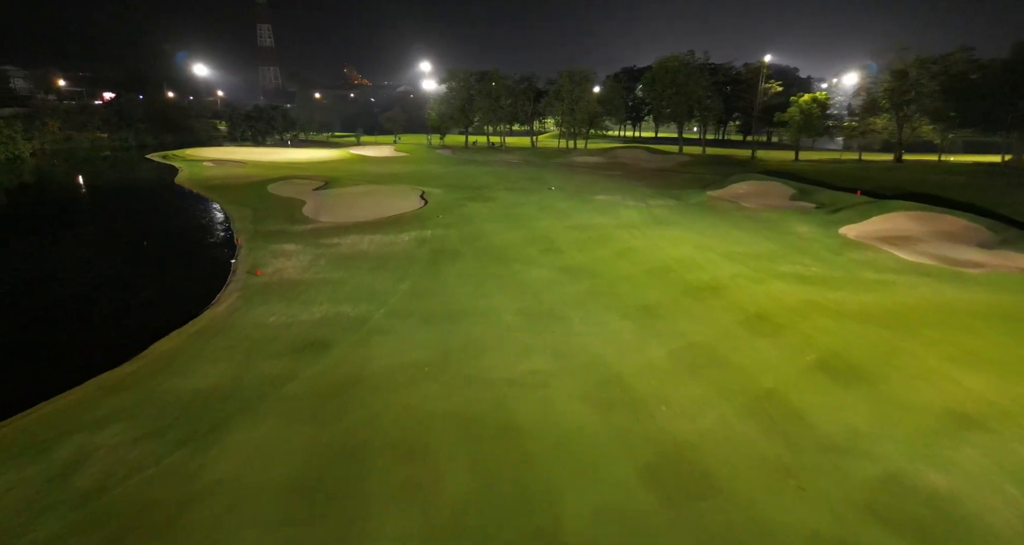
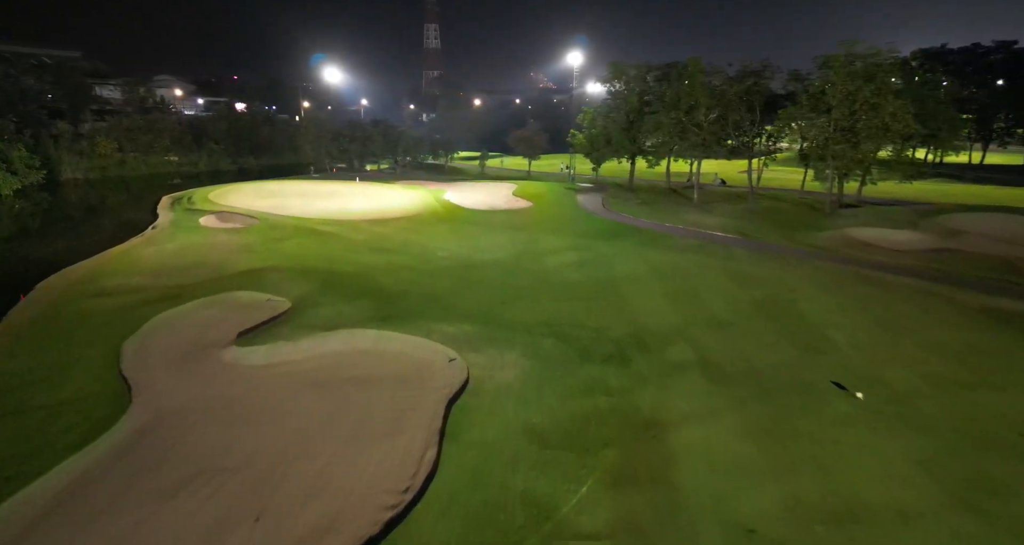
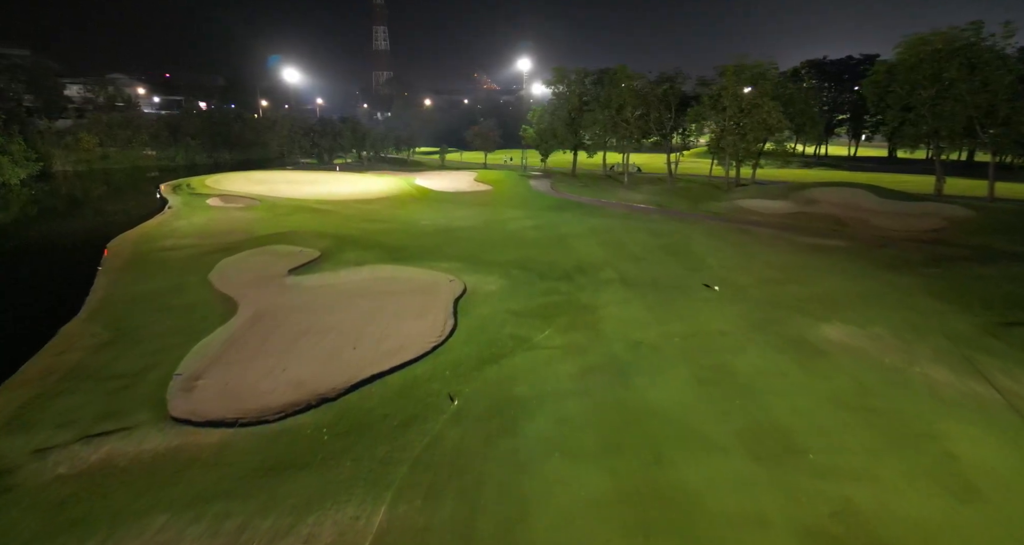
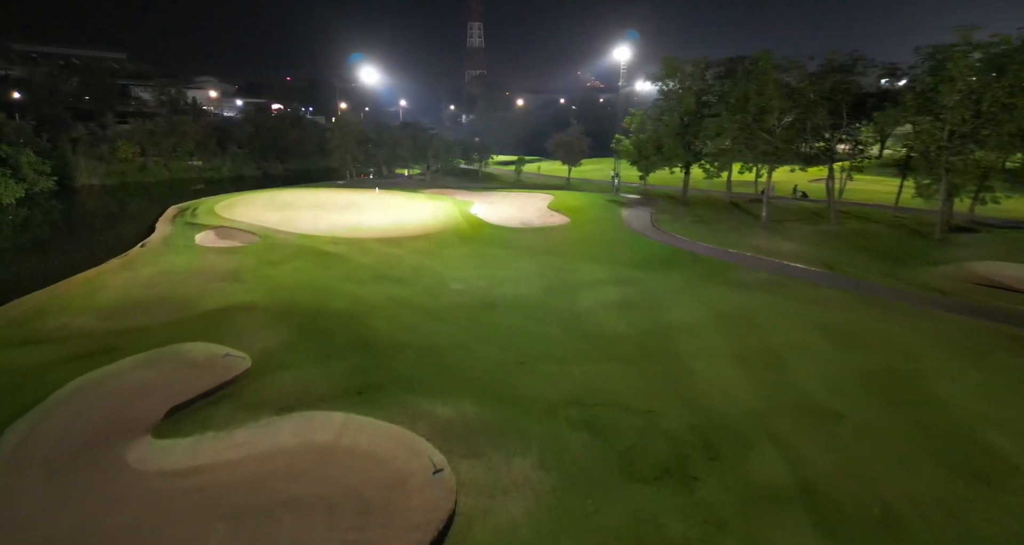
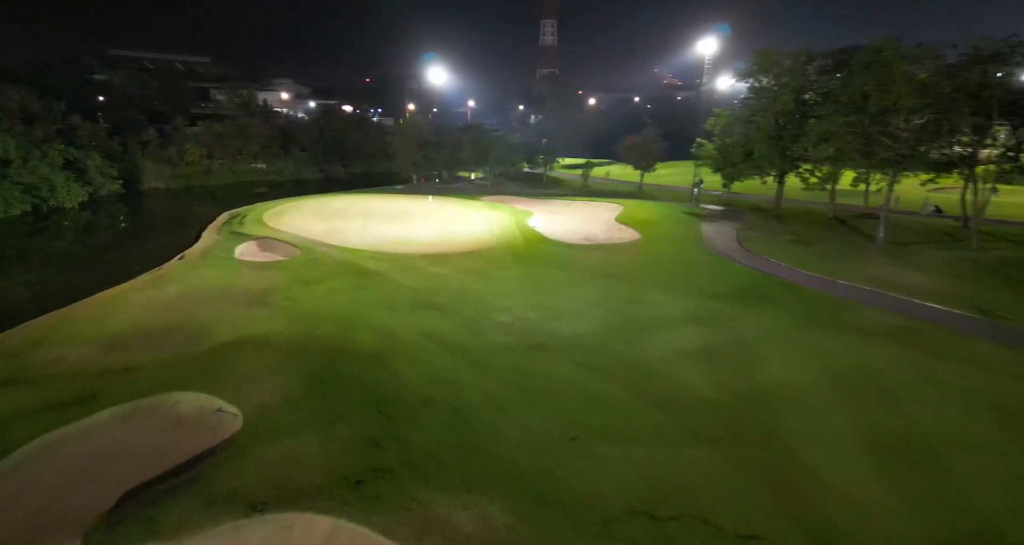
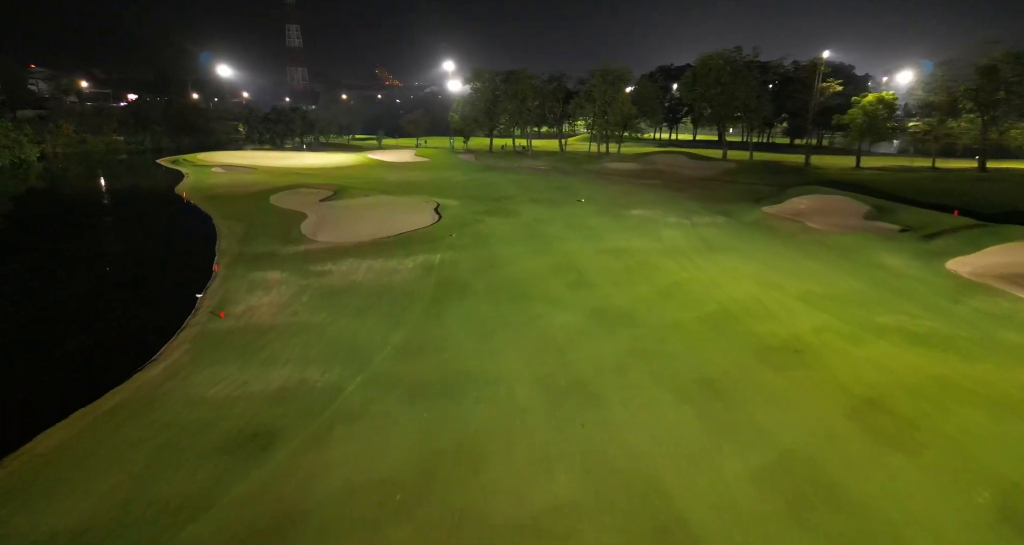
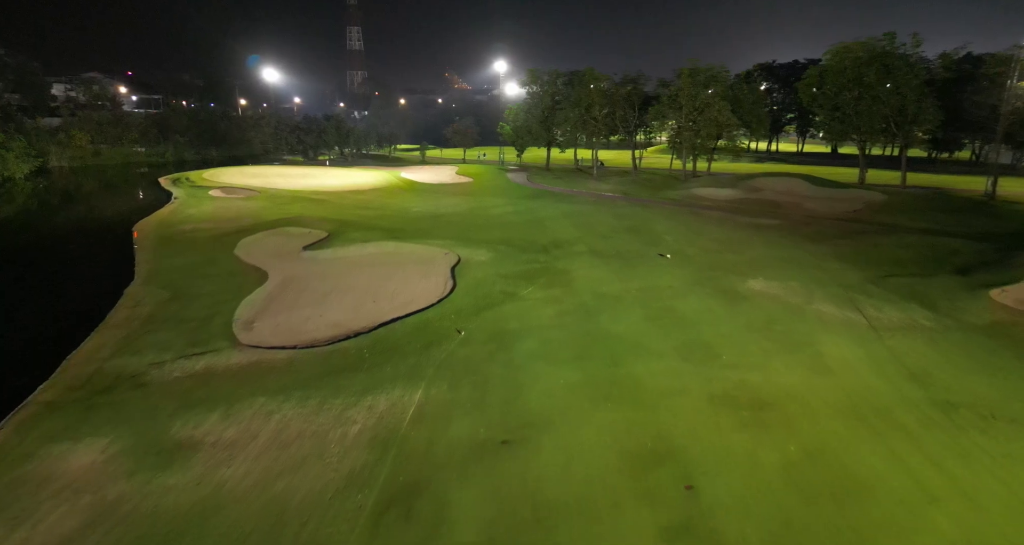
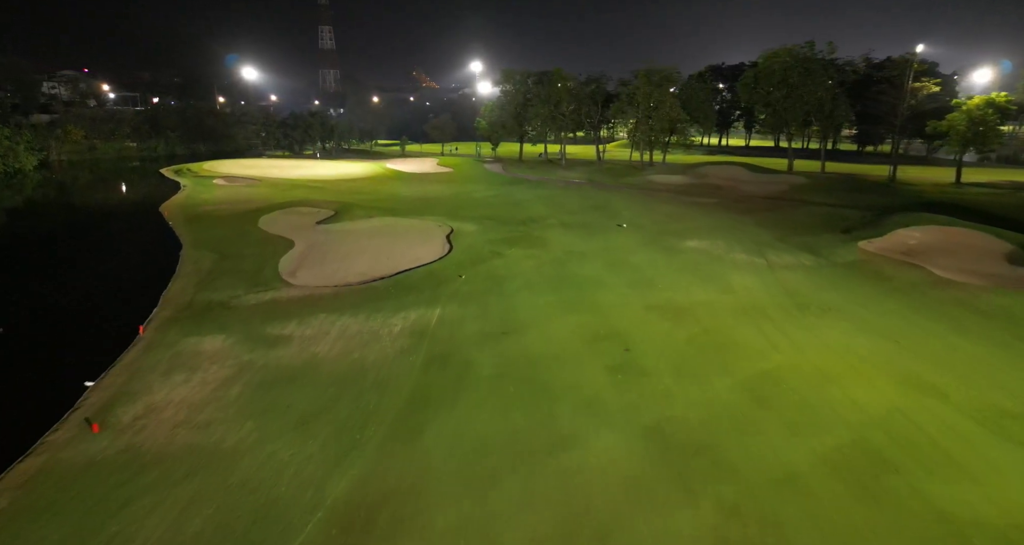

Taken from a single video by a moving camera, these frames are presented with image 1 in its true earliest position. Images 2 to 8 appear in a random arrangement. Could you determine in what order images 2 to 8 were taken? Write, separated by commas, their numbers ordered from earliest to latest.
6, 8, 7, 3, 2, 4, 5
